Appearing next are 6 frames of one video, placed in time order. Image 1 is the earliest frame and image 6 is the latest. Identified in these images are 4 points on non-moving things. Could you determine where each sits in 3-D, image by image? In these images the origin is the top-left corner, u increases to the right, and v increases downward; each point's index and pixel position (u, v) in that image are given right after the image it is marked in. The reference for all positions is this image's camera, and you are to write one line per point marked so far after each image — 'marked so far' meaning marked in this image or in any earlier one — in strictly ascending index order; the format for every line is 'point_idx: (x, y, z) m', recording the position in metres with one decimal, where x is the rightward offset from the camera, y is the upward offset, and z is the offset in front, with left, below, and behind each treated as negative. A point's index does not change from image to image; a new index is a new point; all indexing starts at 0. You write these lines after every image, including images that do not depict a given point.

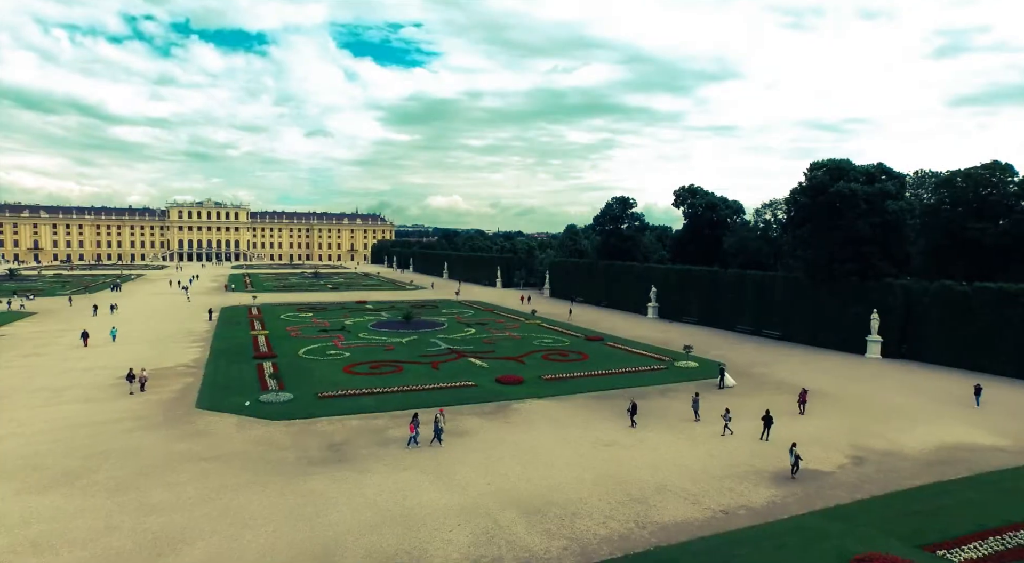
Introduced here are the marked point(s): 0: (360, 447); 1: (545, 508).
0: (-4.2, -4.6, +16.7) m
1: (+0.8, -5.0, +13.0) m
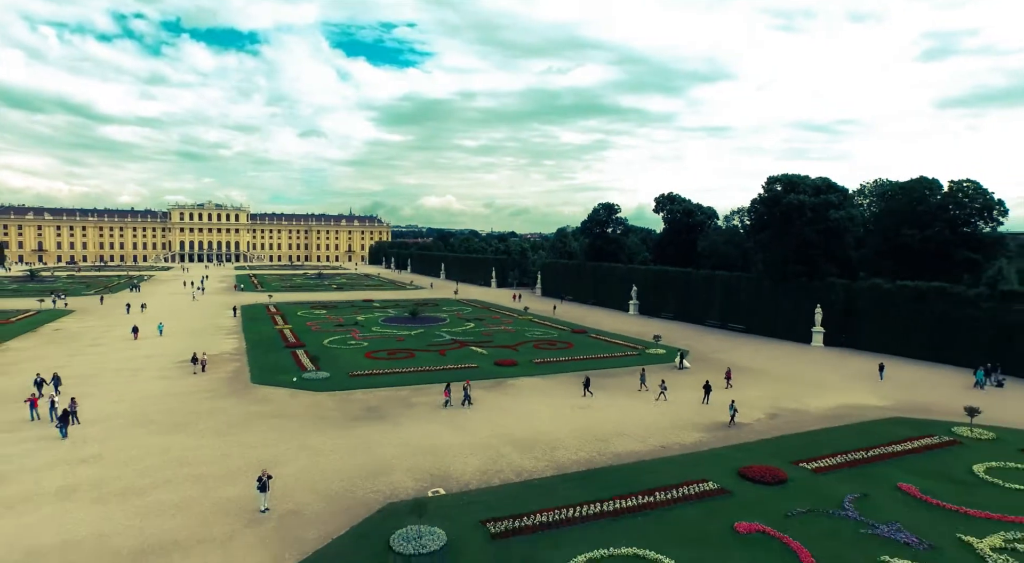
0: (-4.4, -4.6, +21.6) m
1: (+0.7, -4.9, +17.9) m
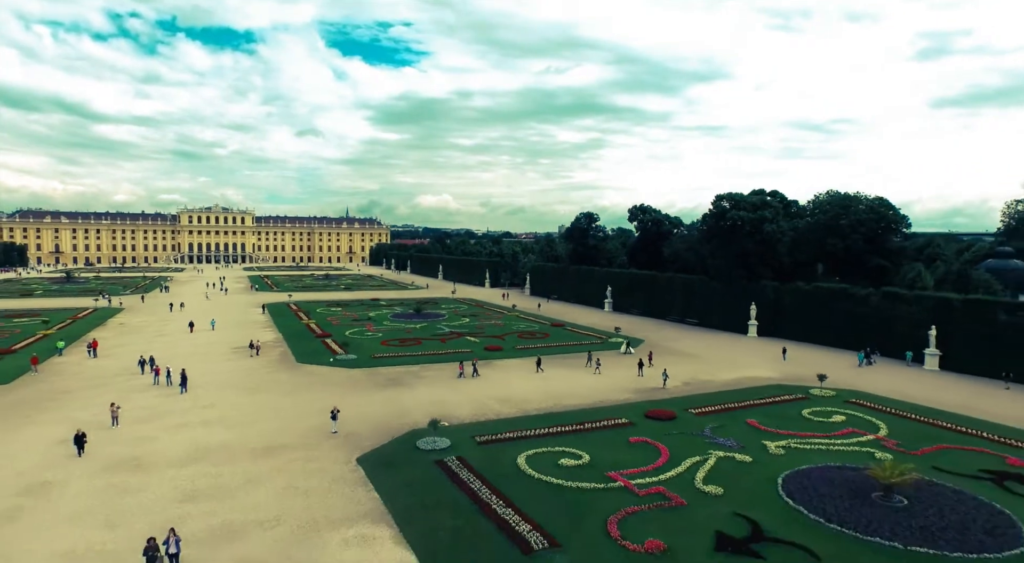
0: (-5.1, -4.8, +29.2) m
1: (0.0, -5.1, +25.6) m
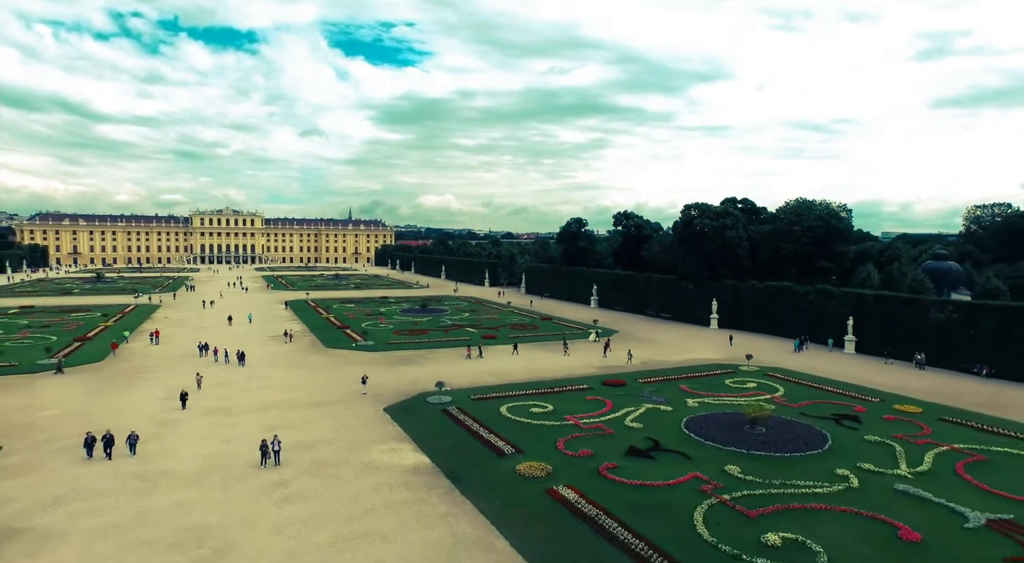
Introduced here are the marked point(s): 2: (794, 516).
0: (-5.7, -4.7, +36.0) m
1: (-0.6, -5.0, +32.4) m
2: (+7.3, -6.0, +15.4) m
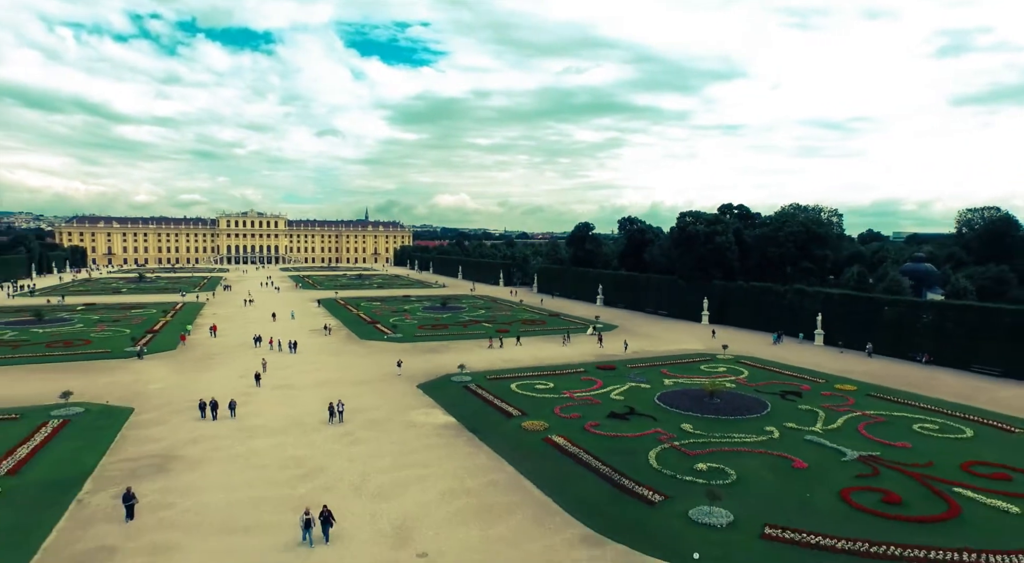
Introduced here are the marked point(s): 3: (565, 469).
0: (-5.0, -4.7, +42.0) m
1: (0.0, -5.1, +38.2) m
2: (+7.5, -6.1, +21.0) m
3: (+1.7, -6.2, +19.6) m
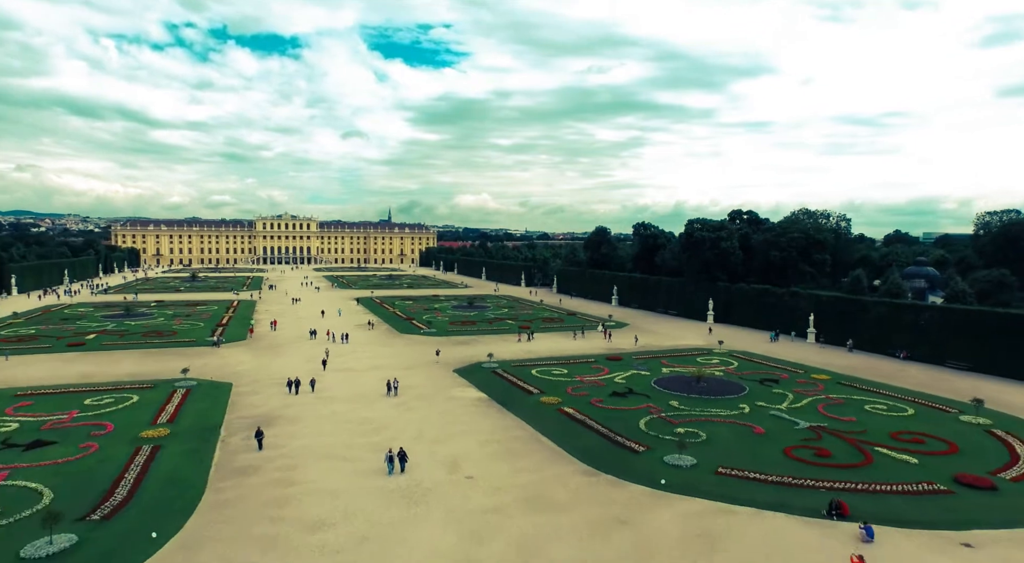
0: (-3.3, -4.9, +47.9) m
1: (+1.5, -5.2, +43.9) m
2: (+8.4, -6.3, +26.5) m
3: (+2.6, -6.4, +25.3) m
